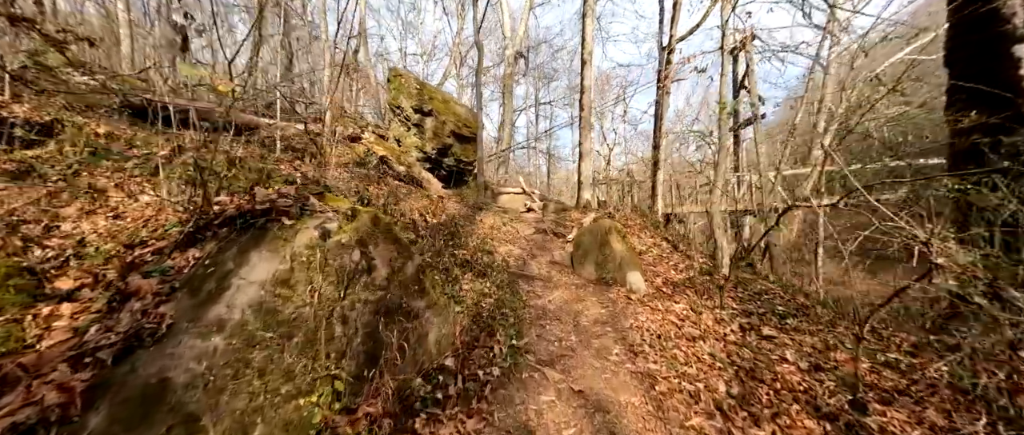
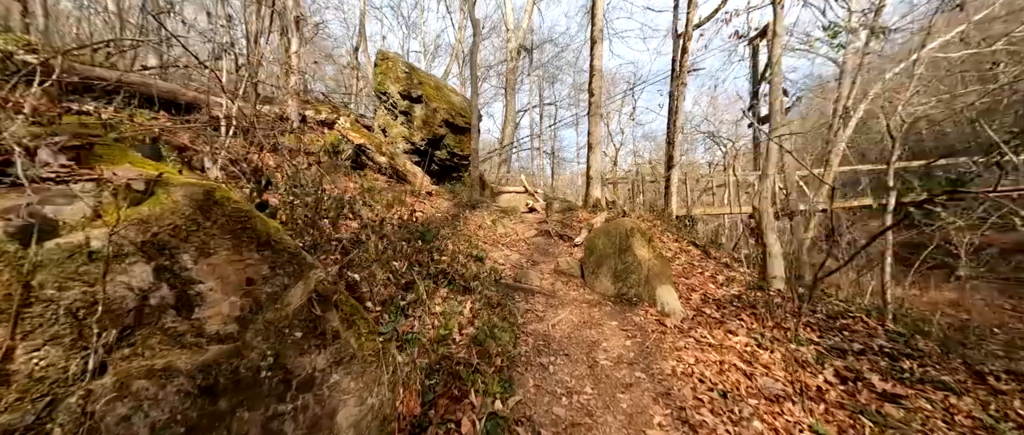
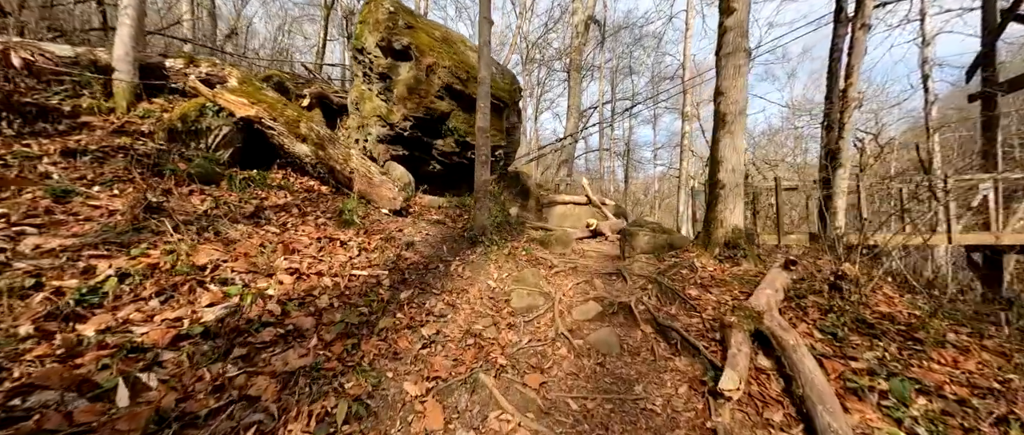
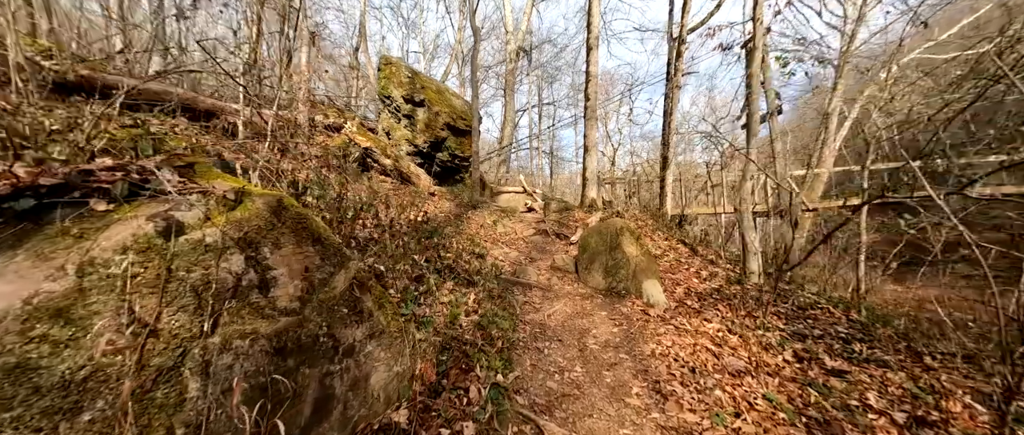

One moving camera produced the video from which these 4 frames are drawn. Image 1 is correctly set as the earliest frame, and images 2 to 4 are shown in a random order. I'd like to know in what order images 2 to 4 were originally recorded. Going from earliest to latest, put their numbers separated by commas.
4, 2, 3
